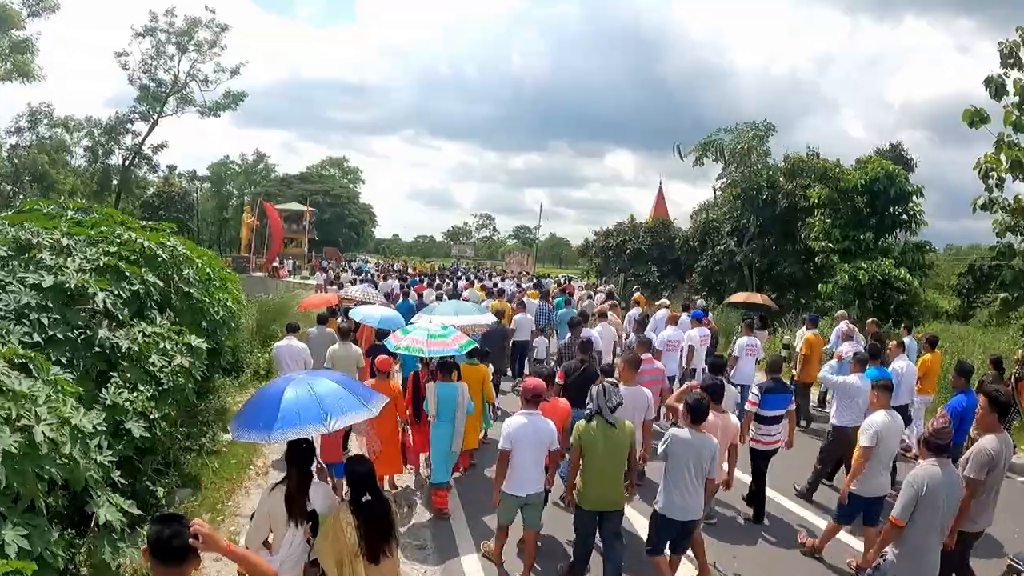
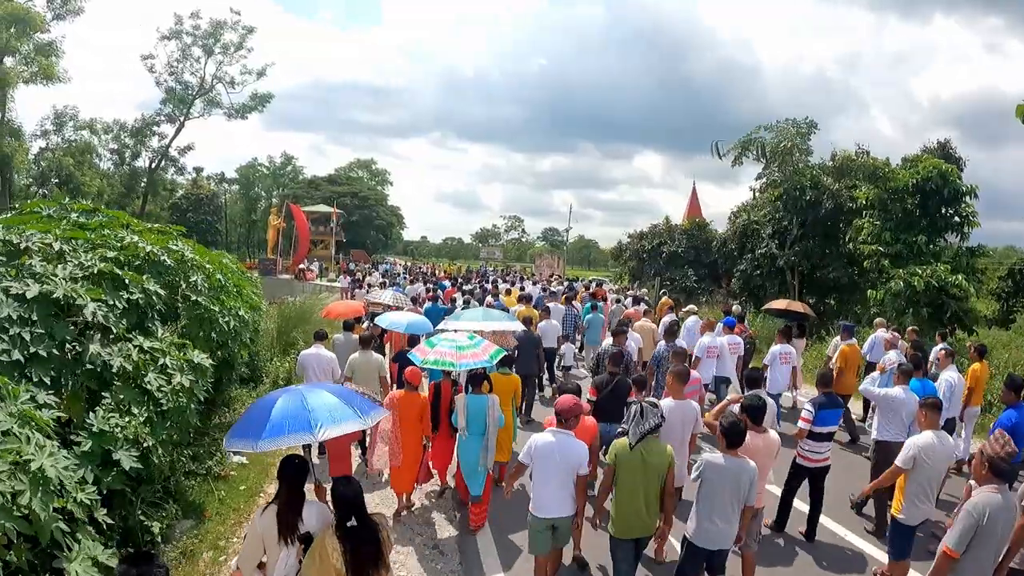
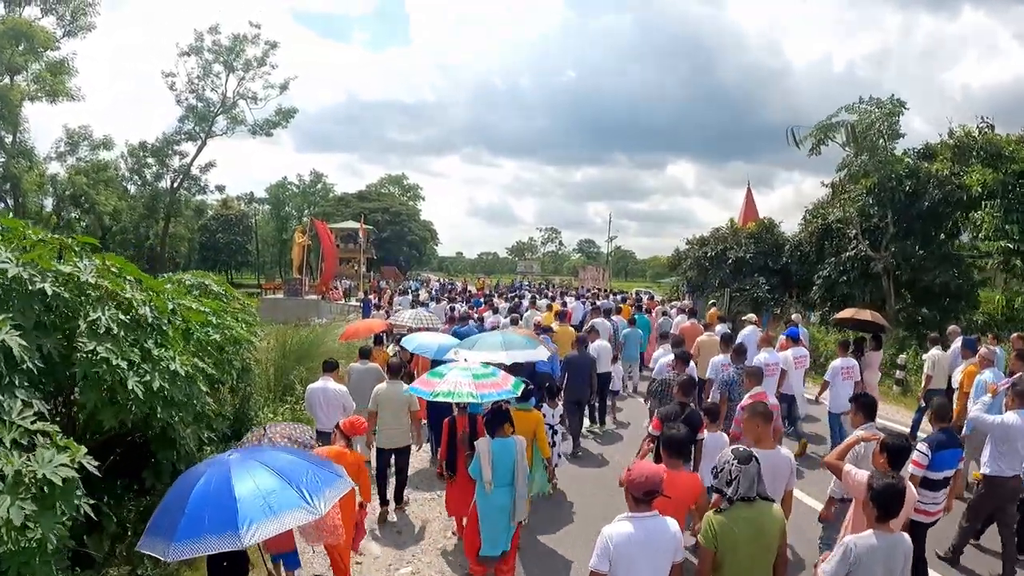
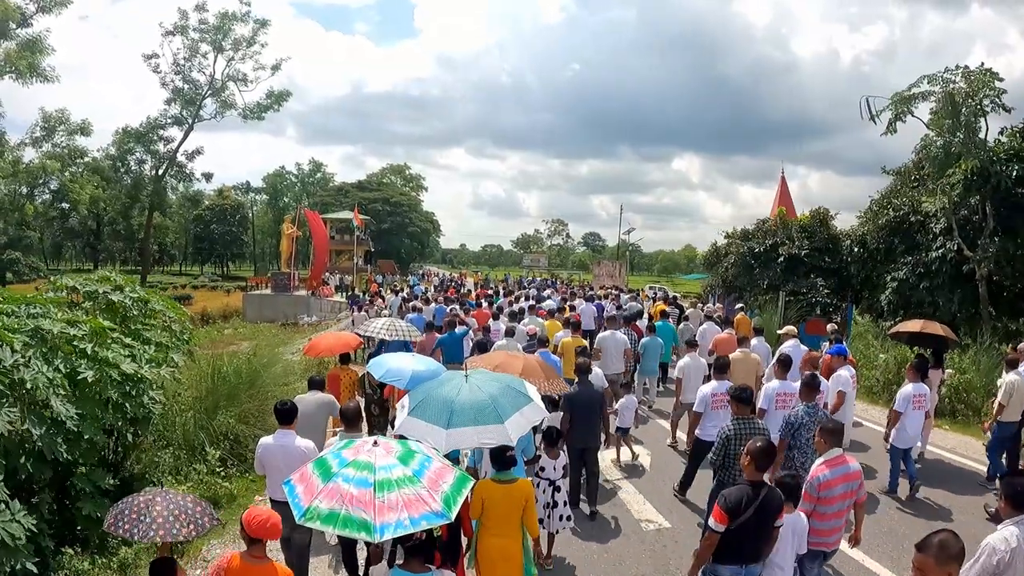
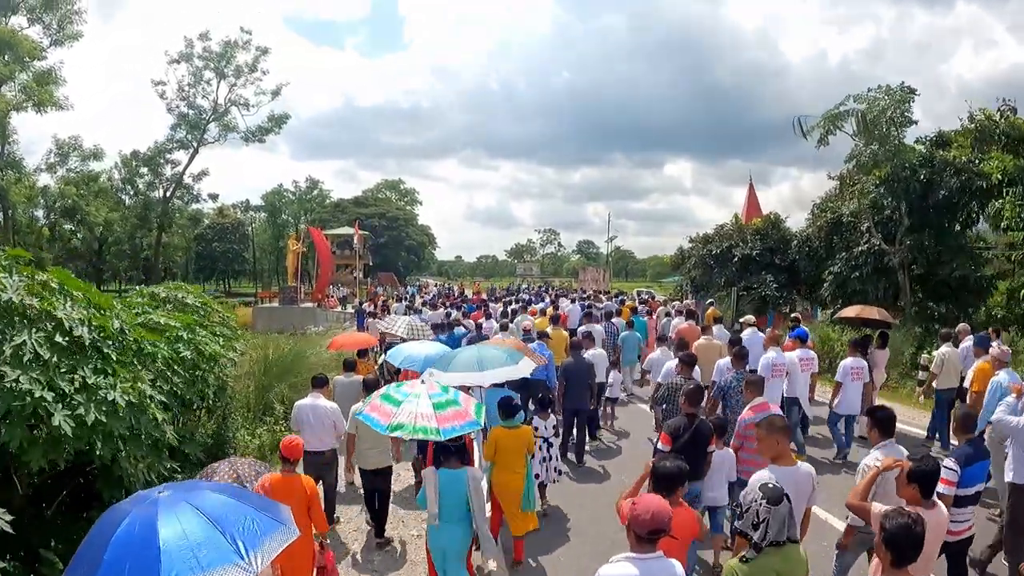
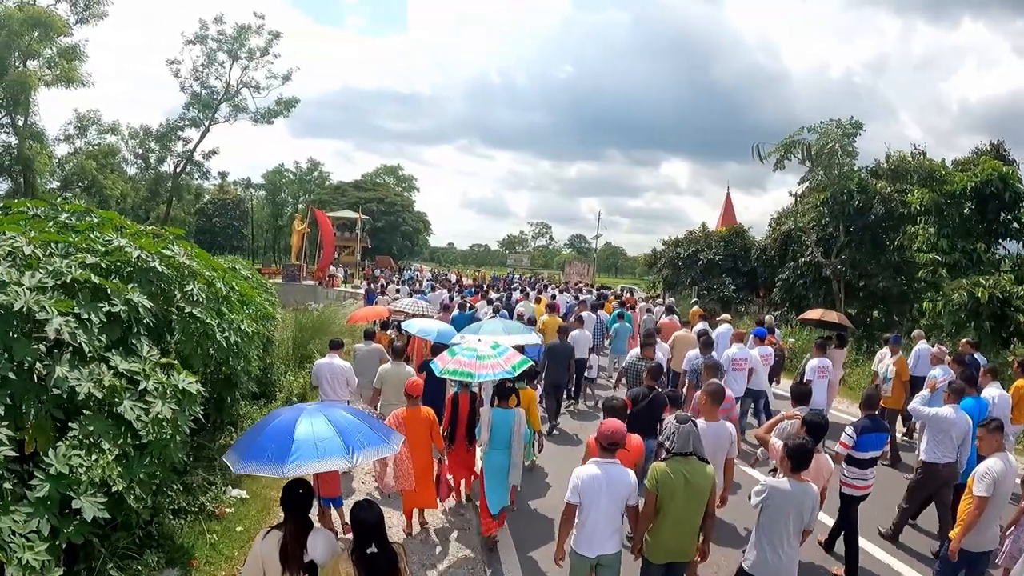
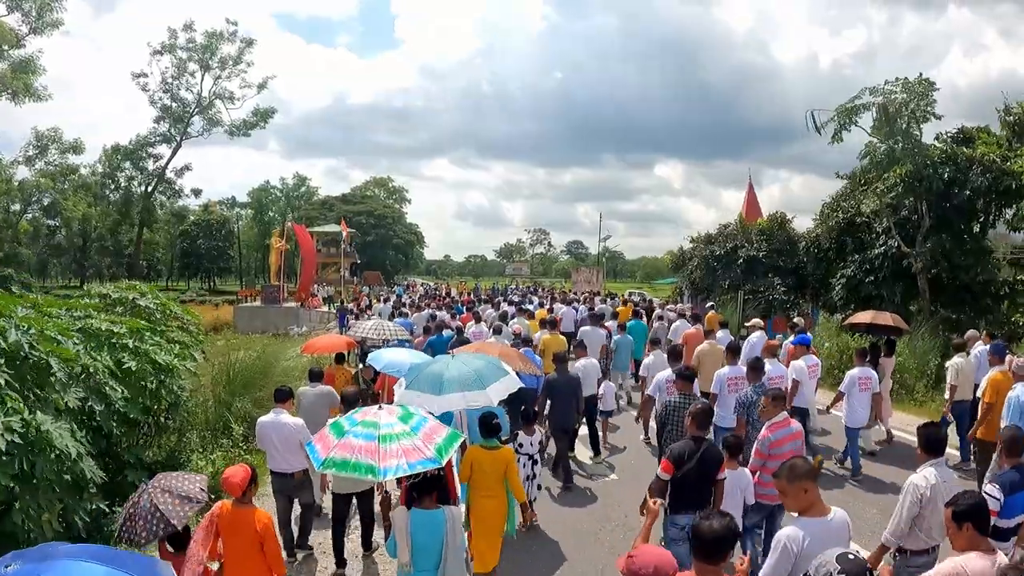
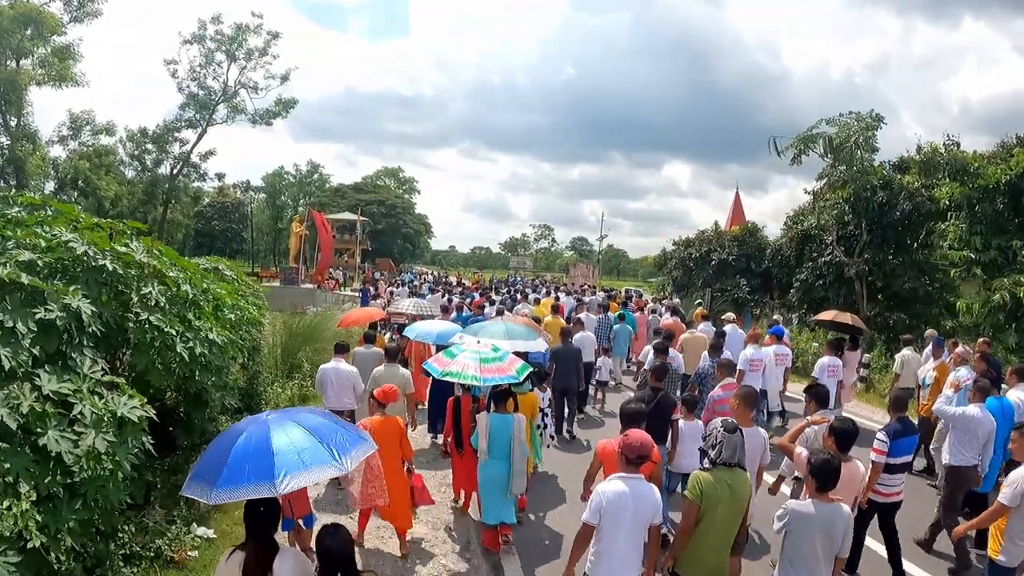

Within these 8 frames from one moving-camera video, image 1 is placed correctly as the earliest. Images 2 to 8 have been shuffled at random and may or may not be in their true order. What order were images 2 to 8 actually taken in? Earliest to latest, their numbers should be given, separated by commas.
2, 6, 8, 3, 5, 7, 4
